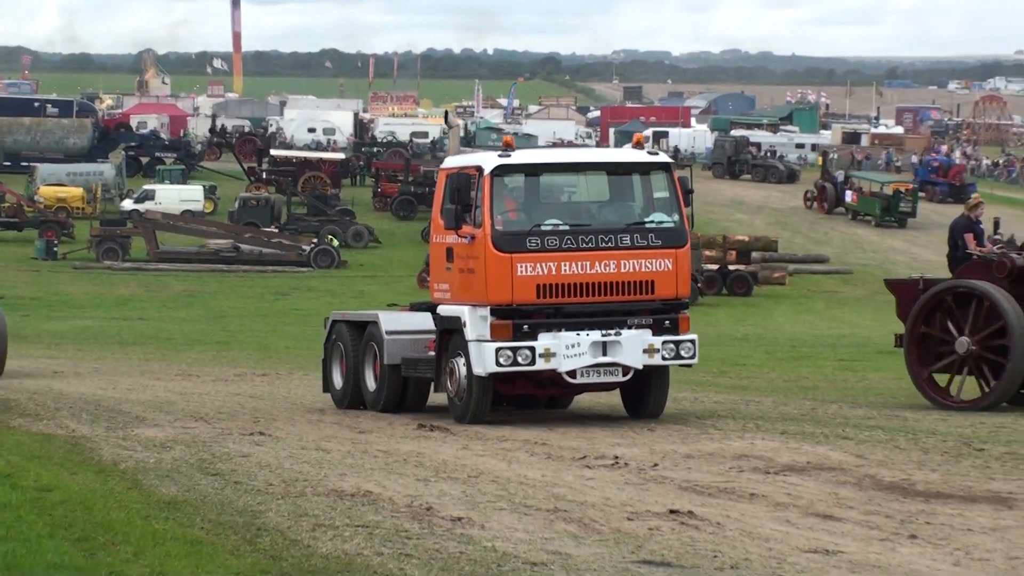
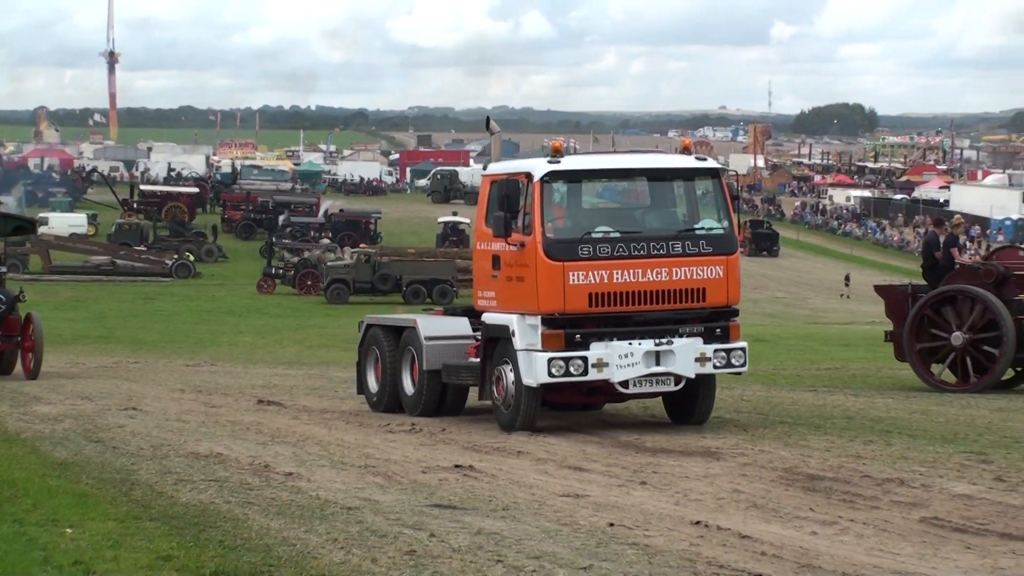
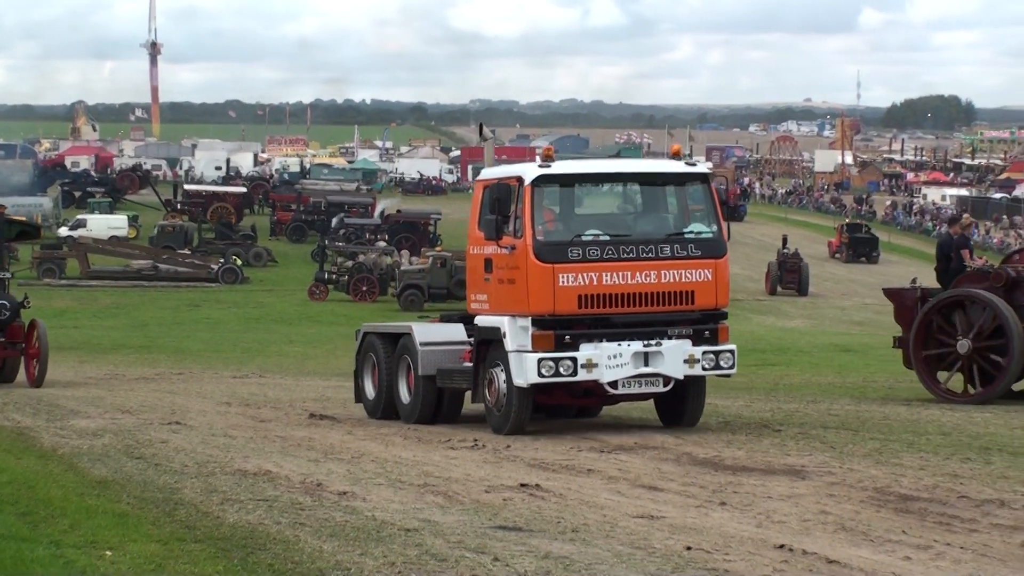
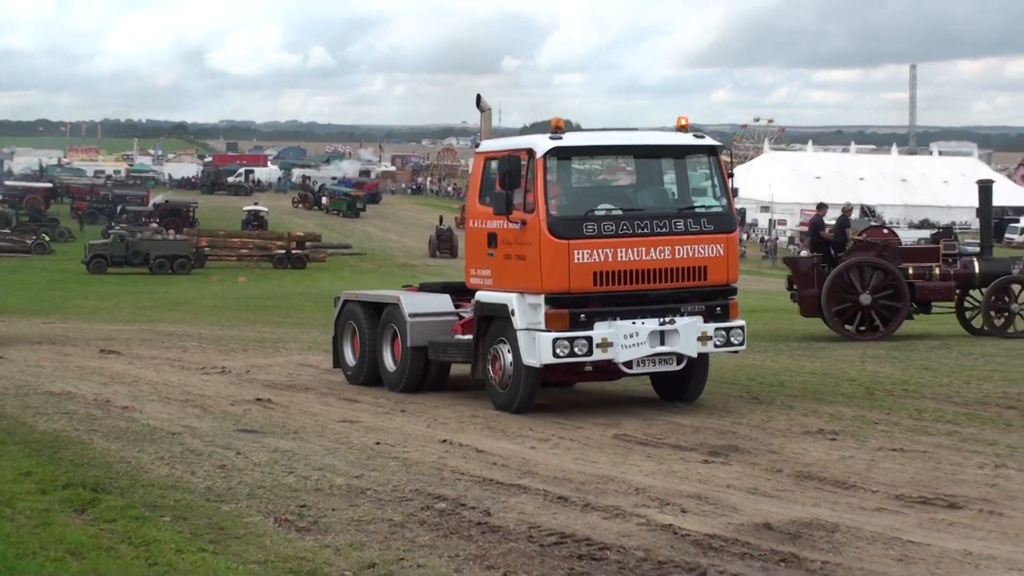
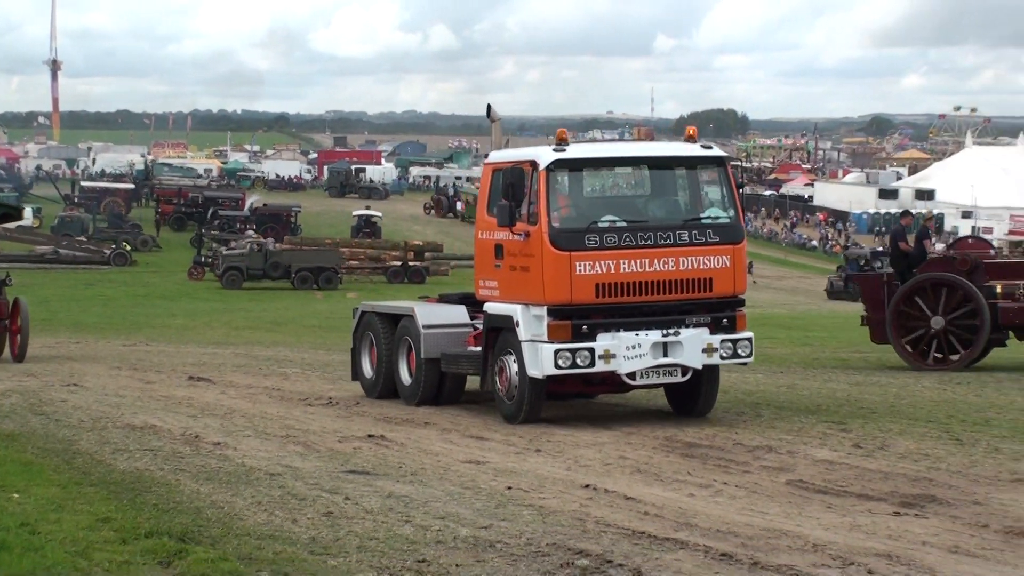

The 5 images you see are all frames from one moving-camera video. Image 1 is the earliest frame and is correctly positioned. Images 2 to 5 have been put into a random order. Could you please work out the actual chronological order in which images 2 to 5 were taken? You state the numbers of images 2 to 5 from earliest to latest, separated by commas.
3, 2, 5, 4
